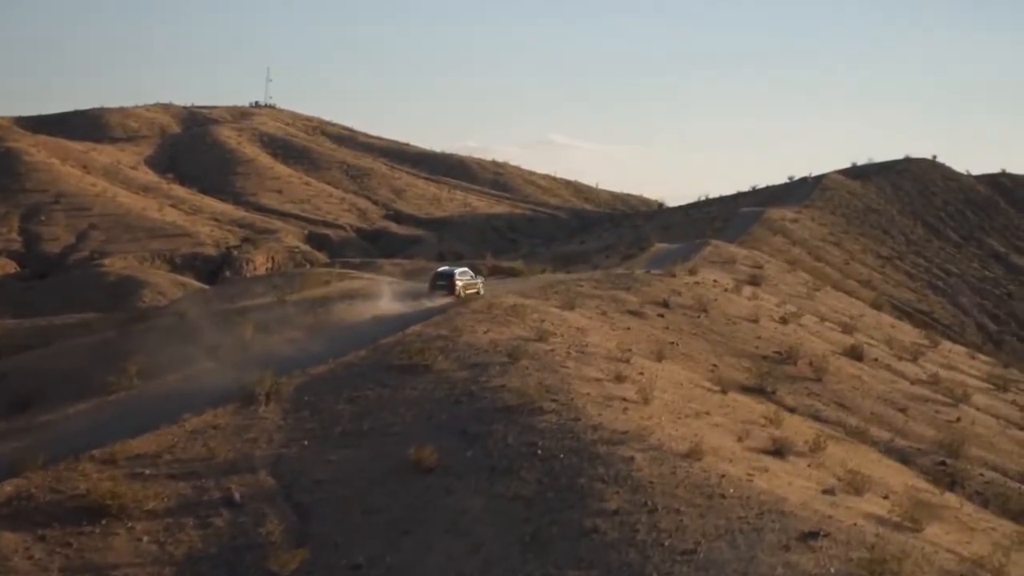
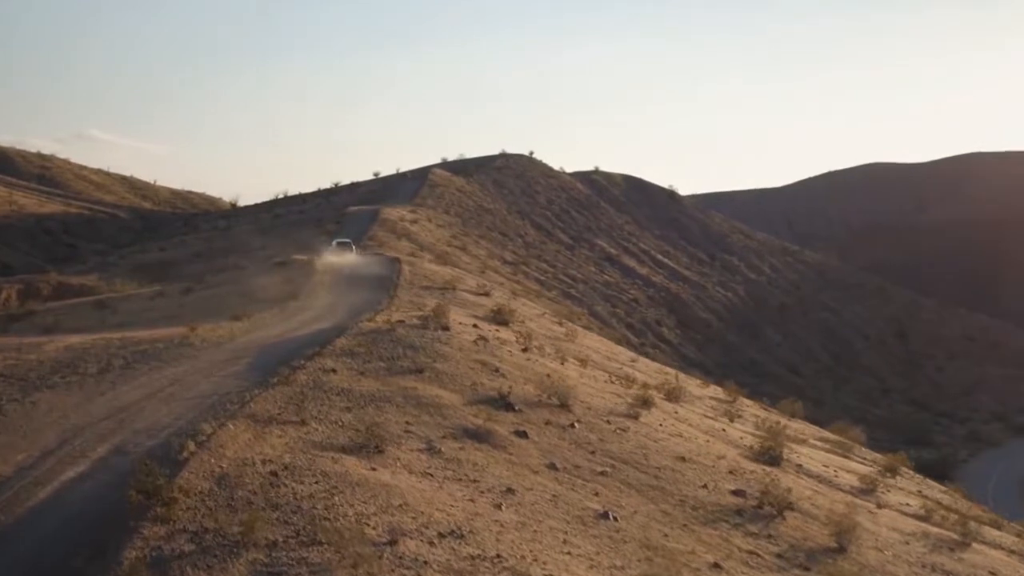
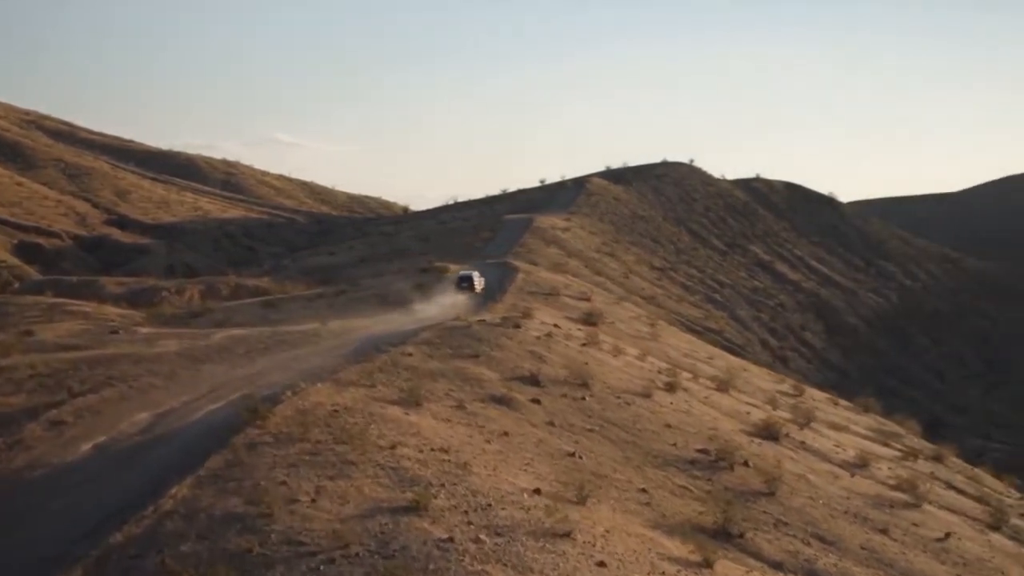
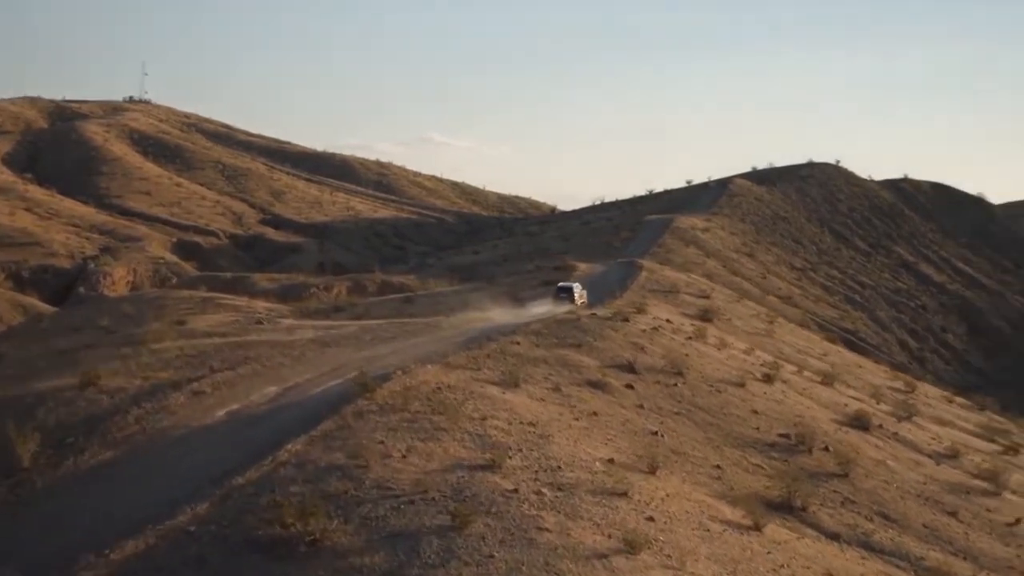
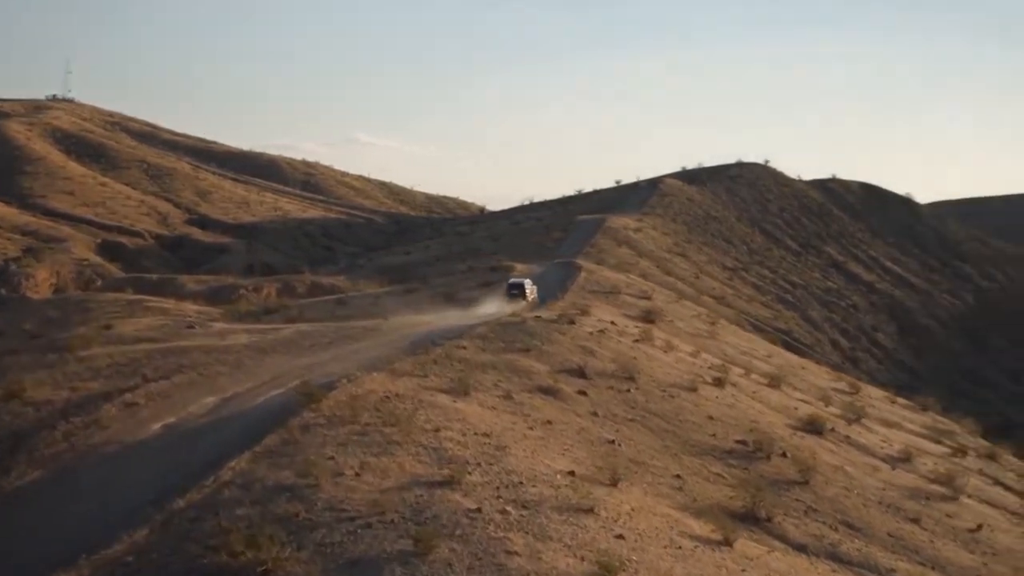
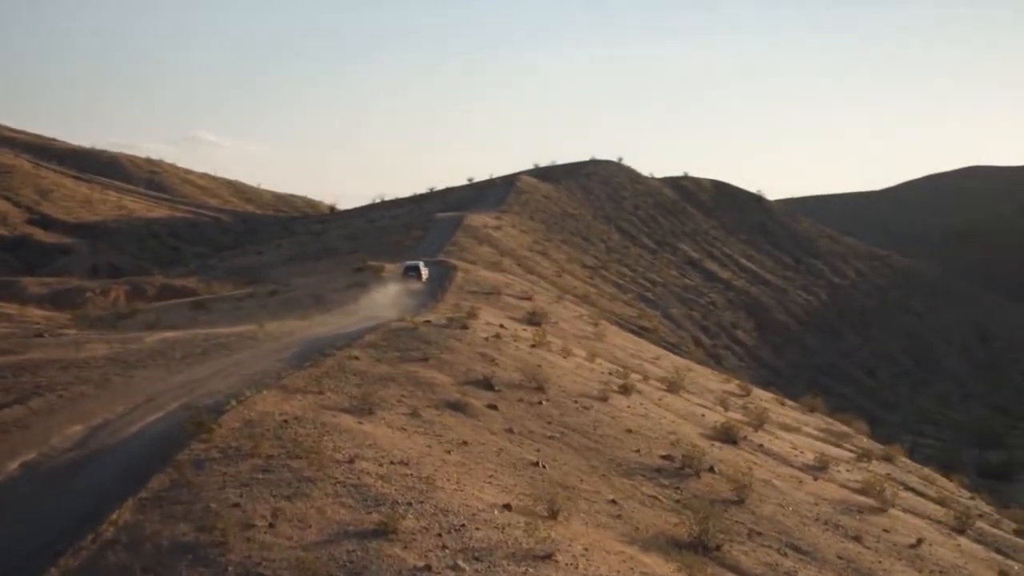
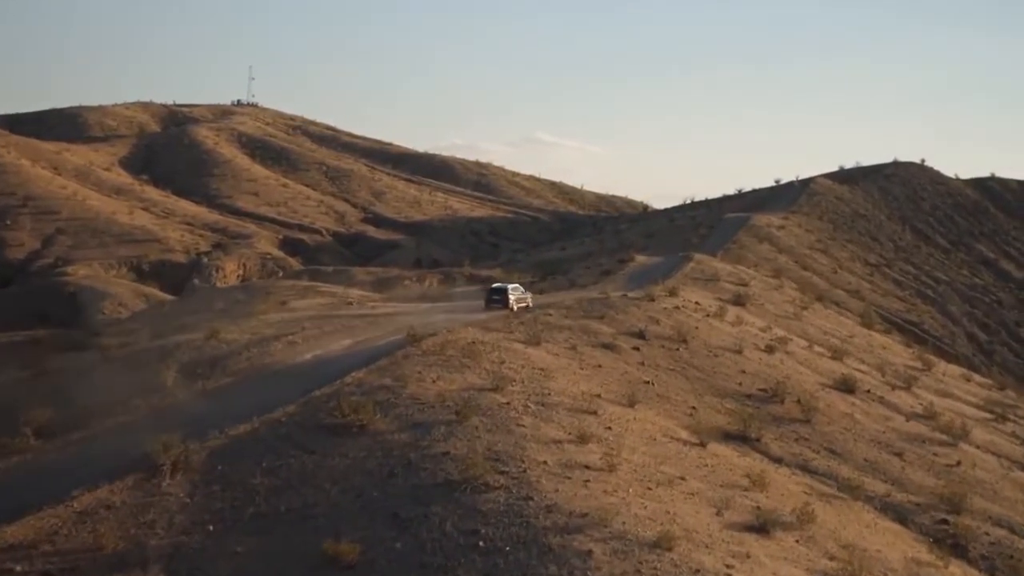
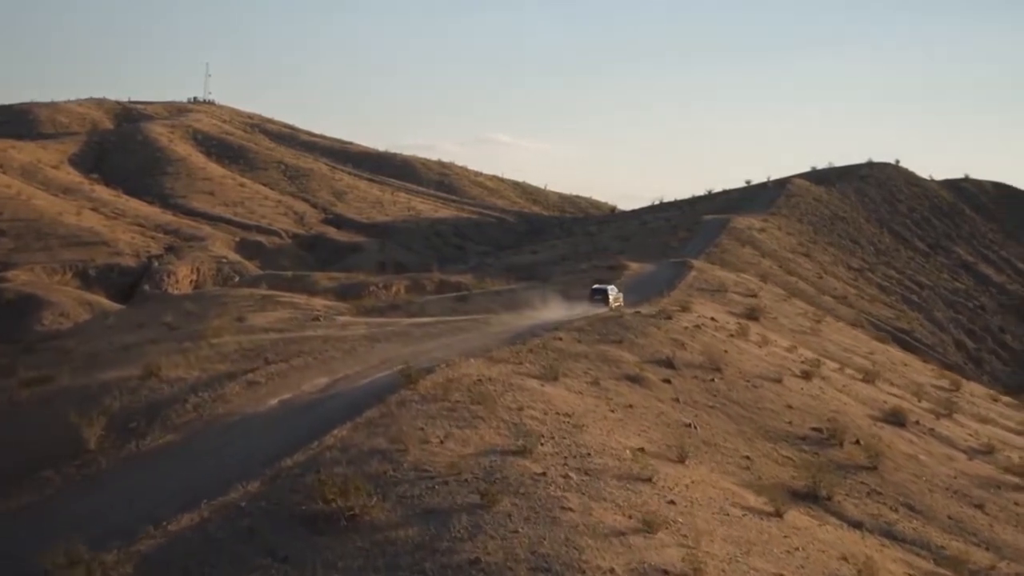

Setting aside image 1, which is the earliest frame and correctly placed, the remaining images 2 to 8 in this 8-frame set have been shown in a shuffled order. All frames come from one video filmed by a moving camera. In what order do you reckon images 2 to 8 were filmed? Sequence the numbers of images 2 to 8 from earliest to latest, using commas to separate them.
7, 8, 4, 5, 3, 6, 2
